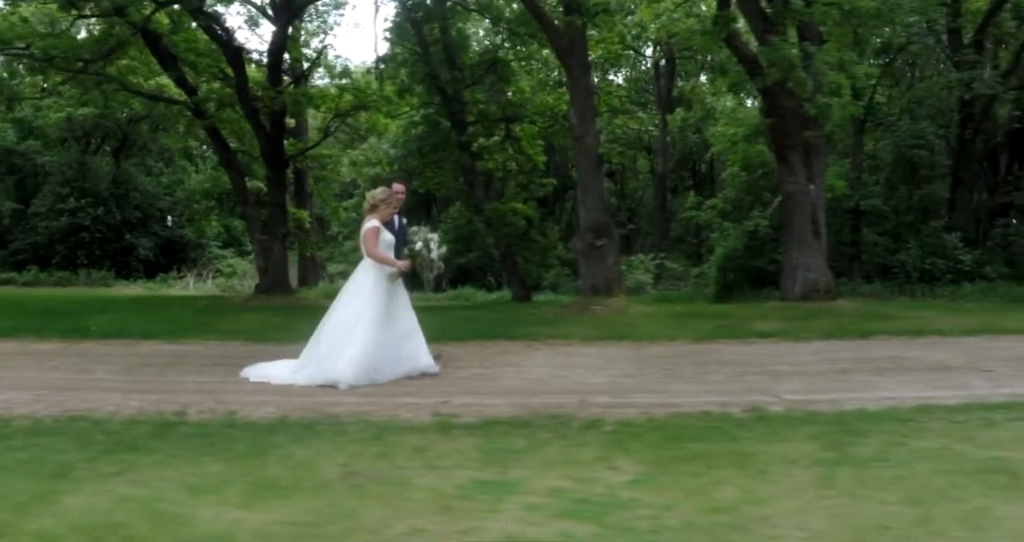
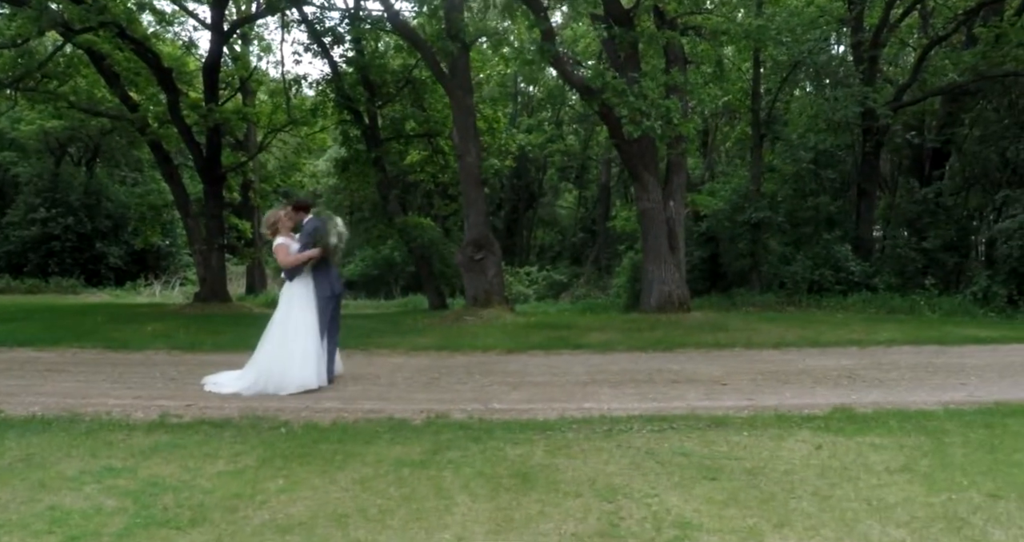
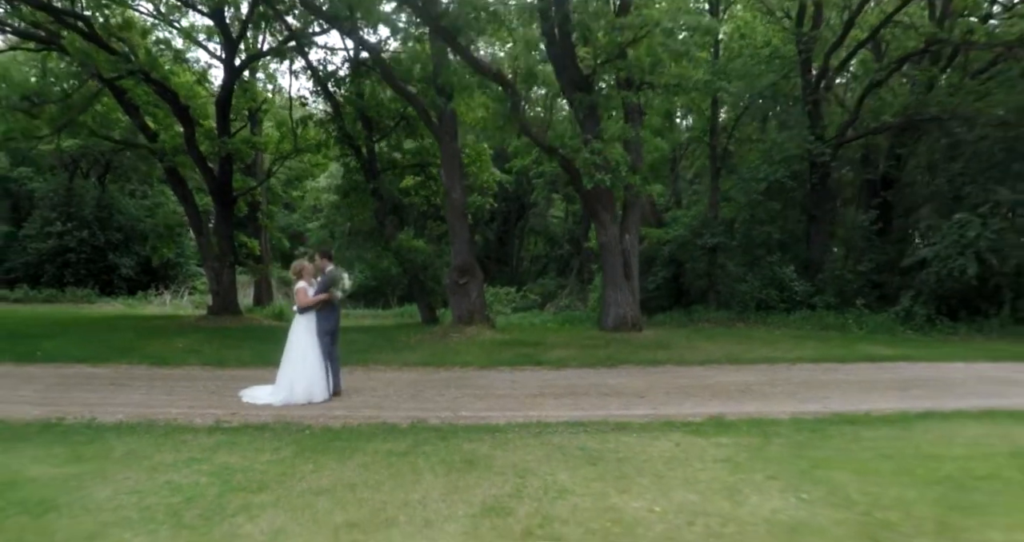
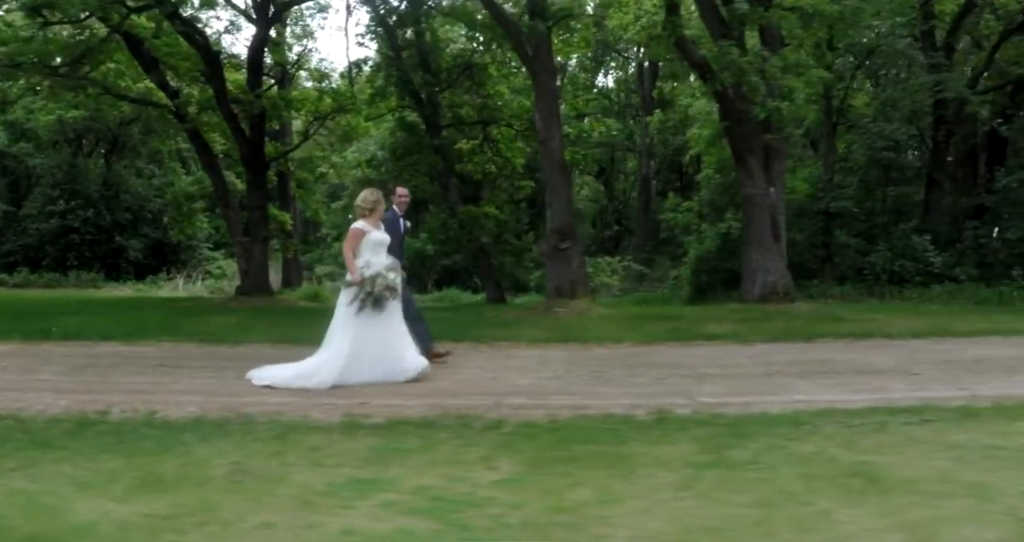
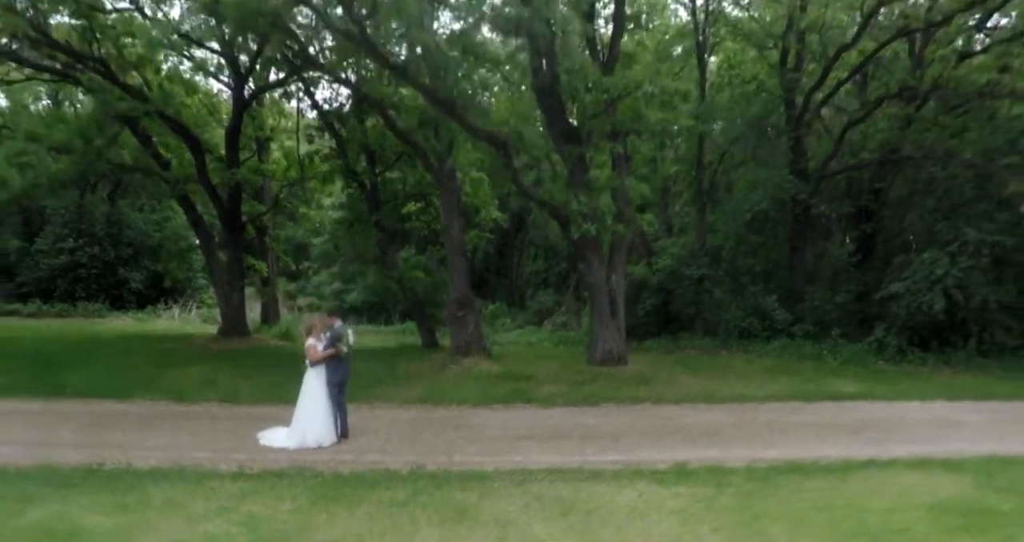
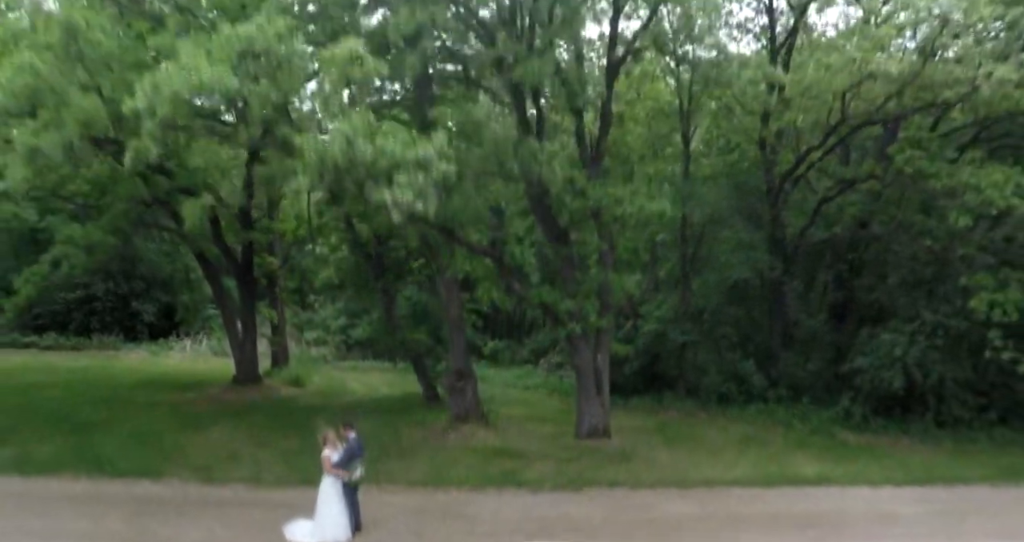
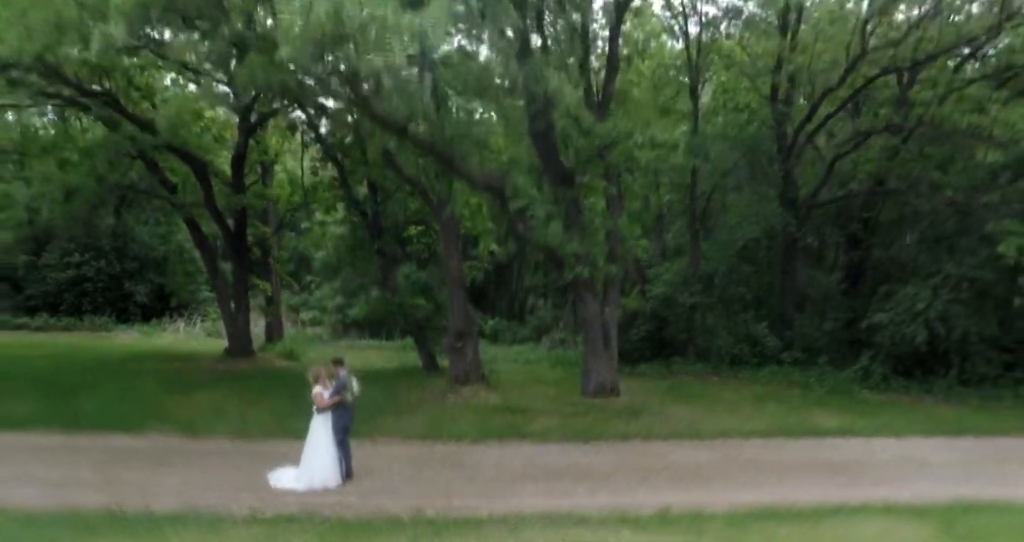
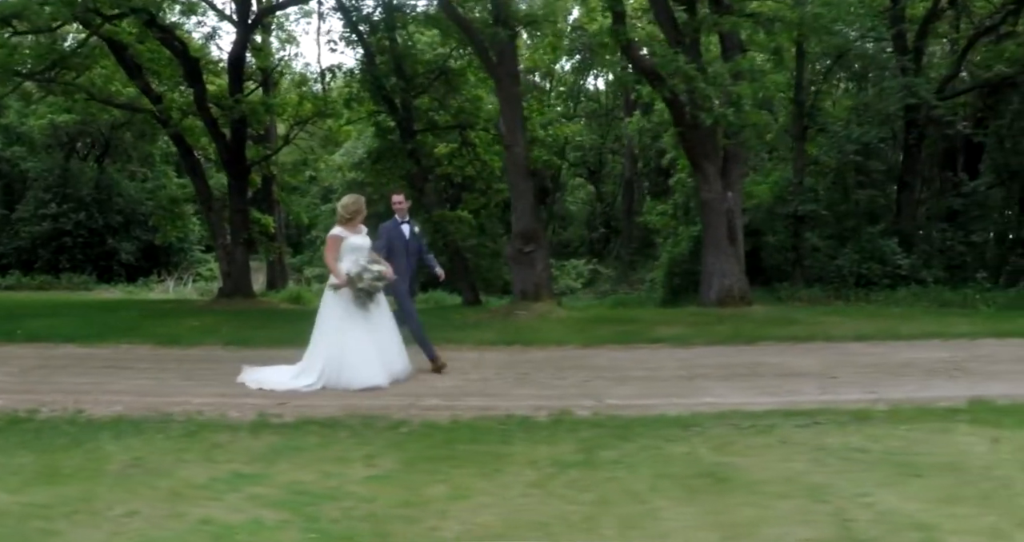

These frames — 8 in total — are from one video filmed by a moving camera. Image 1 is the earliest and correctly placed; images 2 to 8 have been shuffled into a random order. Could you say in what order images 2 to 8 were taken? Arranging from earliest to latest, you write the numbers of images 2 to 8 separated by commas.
4, 8, 2, 3, 5, 7, 6
